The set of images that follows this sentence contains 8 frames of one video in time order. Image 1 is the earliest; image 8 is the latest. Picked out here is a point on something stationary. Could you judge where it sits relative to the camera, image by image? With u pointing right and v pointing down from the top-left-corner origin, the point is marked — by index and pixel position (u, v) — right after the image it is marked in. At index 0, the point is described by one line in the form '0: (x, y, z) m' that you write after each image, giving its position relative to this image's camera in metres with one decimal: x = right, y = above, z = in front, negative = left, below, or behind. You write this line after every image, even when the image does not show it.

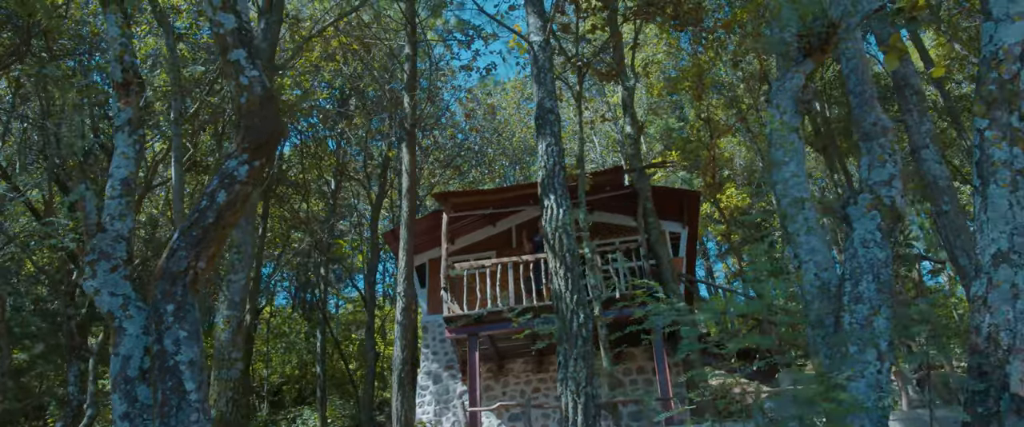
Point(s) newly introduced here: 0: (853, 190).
0: (+2.2, +0.1, +5.3) m
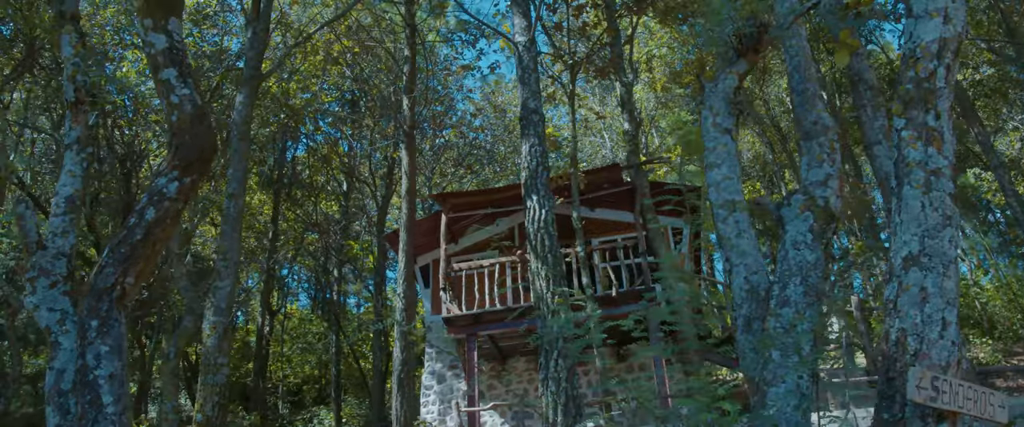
0: (+1.8, +0.1, +5.3) m
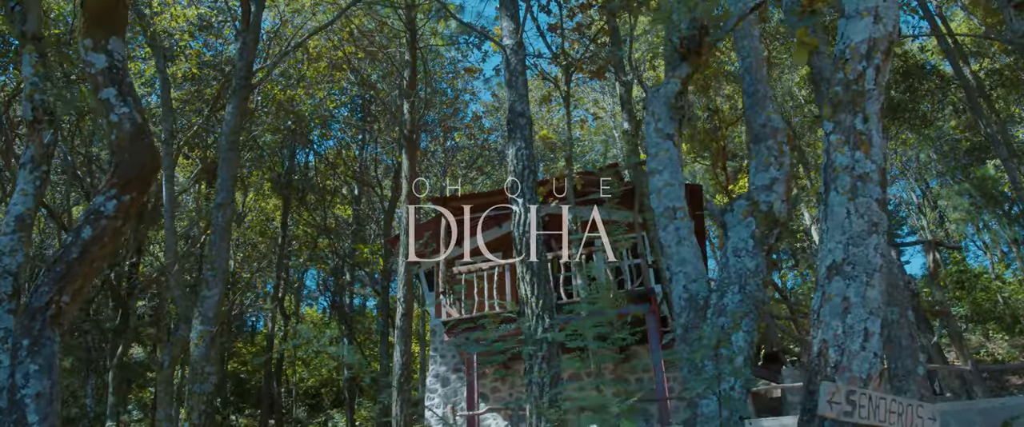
0: (+1.4, +0.1, +5.2) m
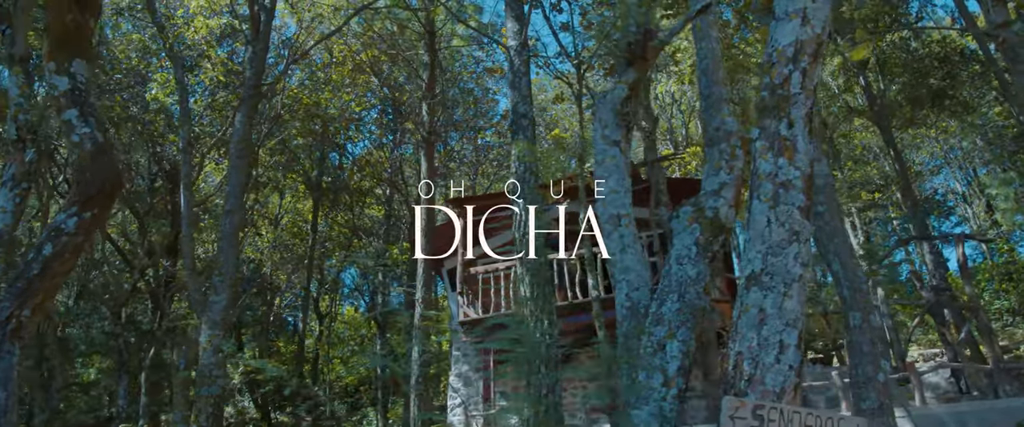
0: (+1.1, +0.1, +5.1) m
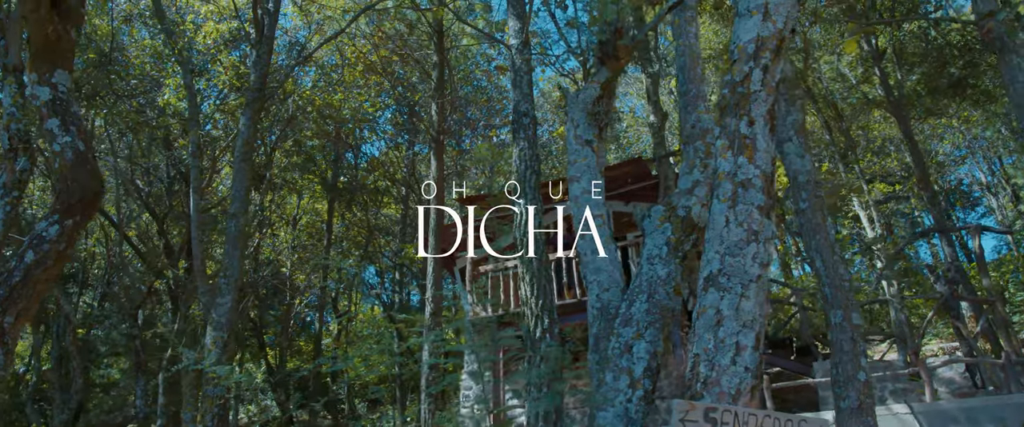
0: (+0.9, +0.1, +5.1) m
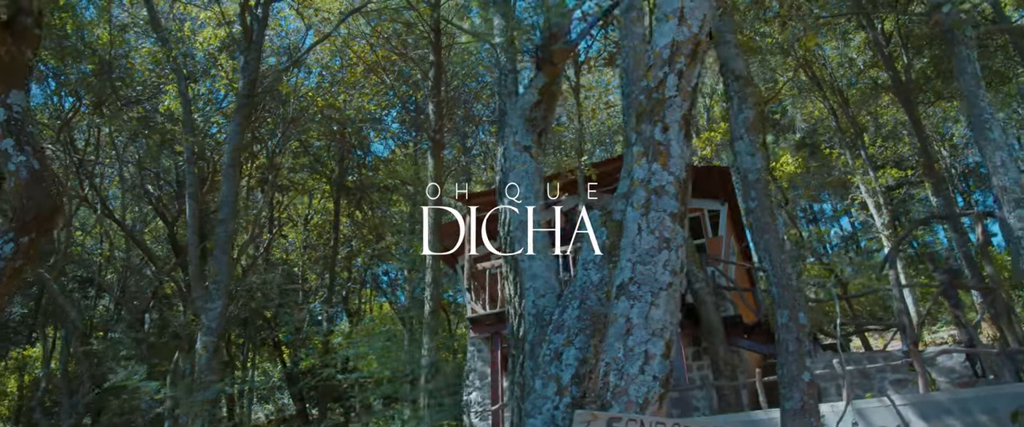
0: (+0.6, +0.1, +5.0) m
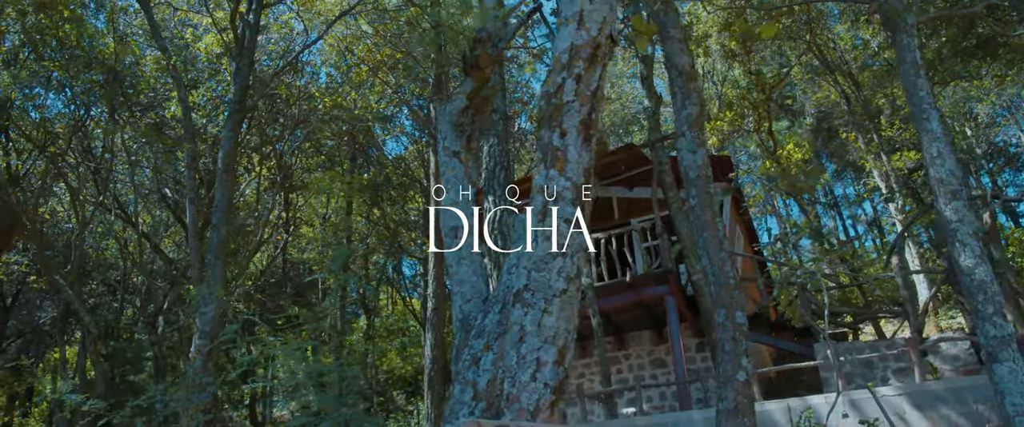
0: (+0.1, 0.0, +5.0) m
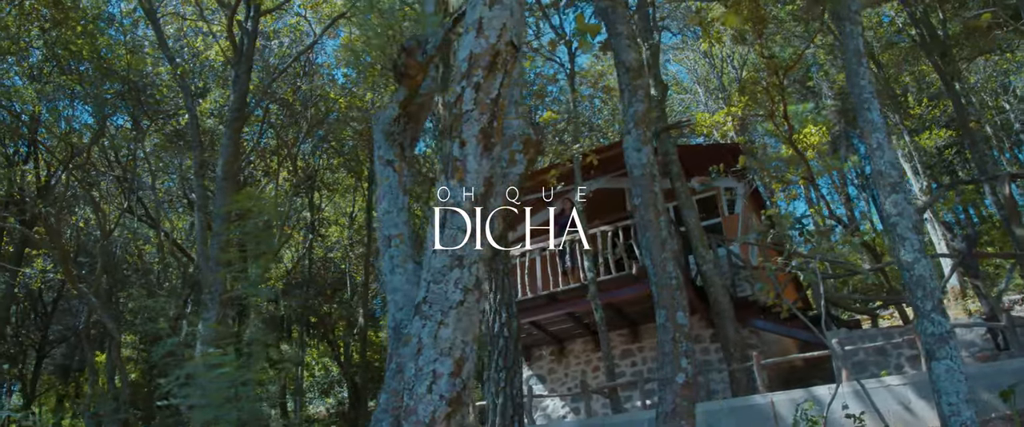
0: (-0.3, 0.0, +5.0) m
